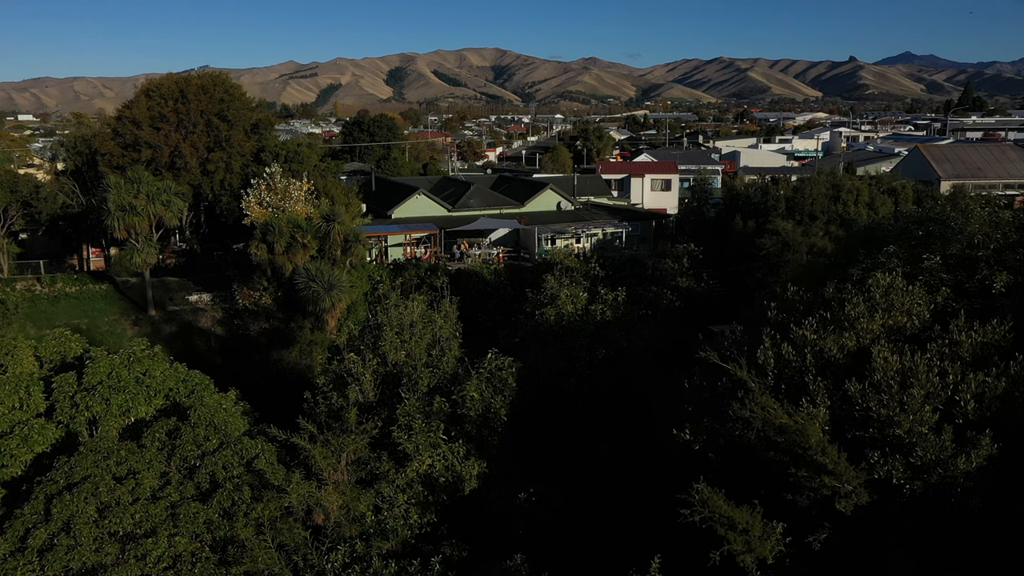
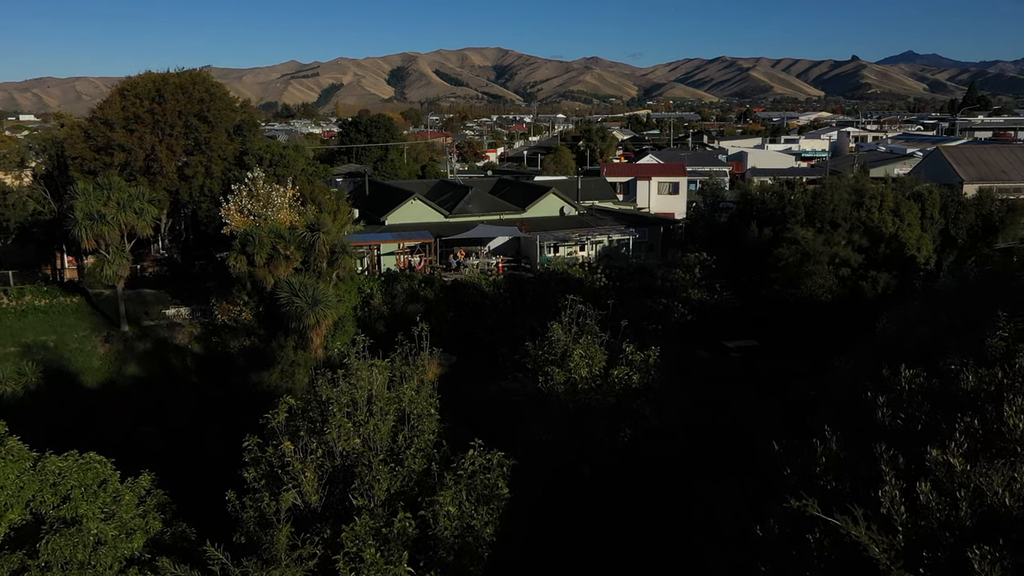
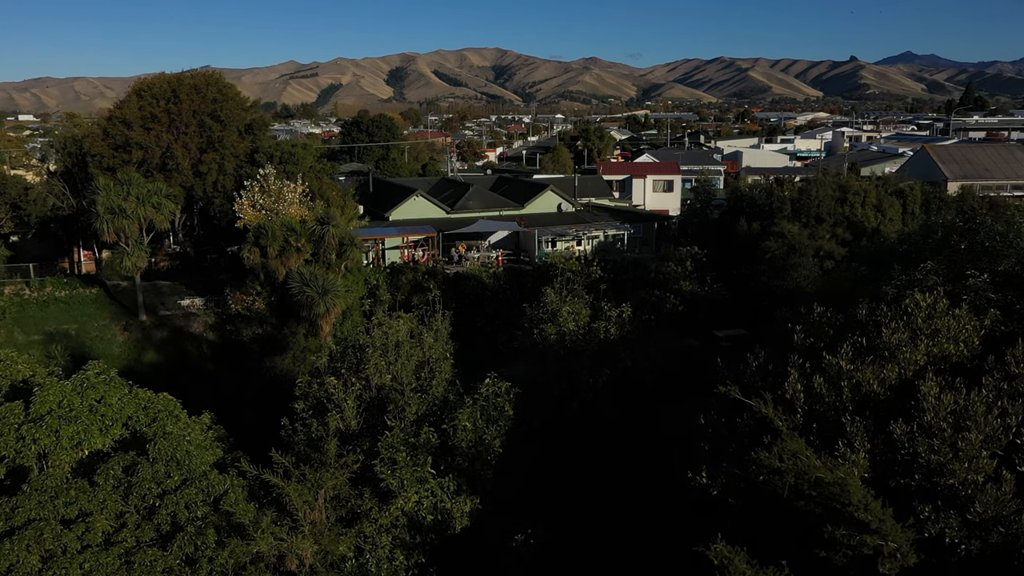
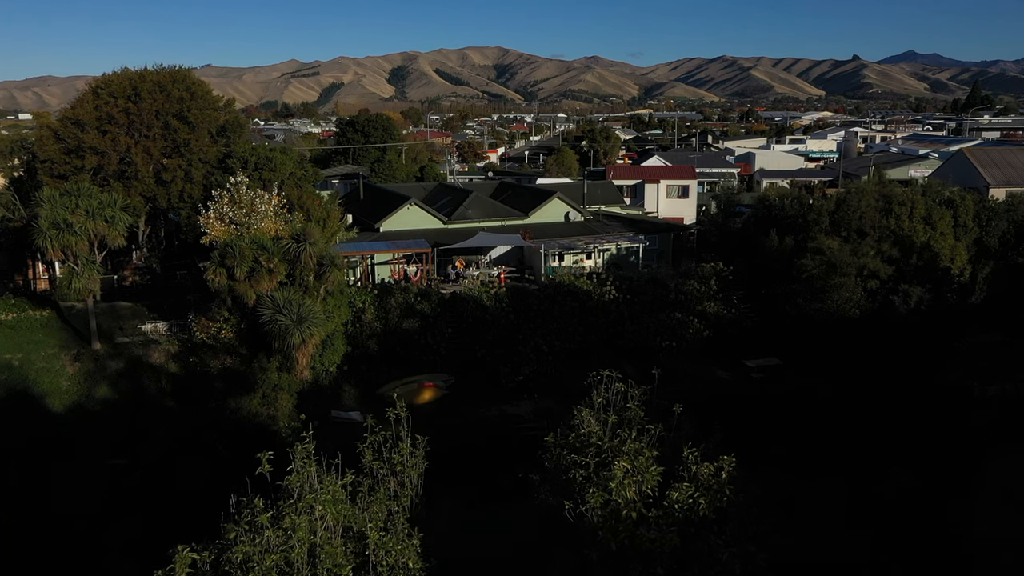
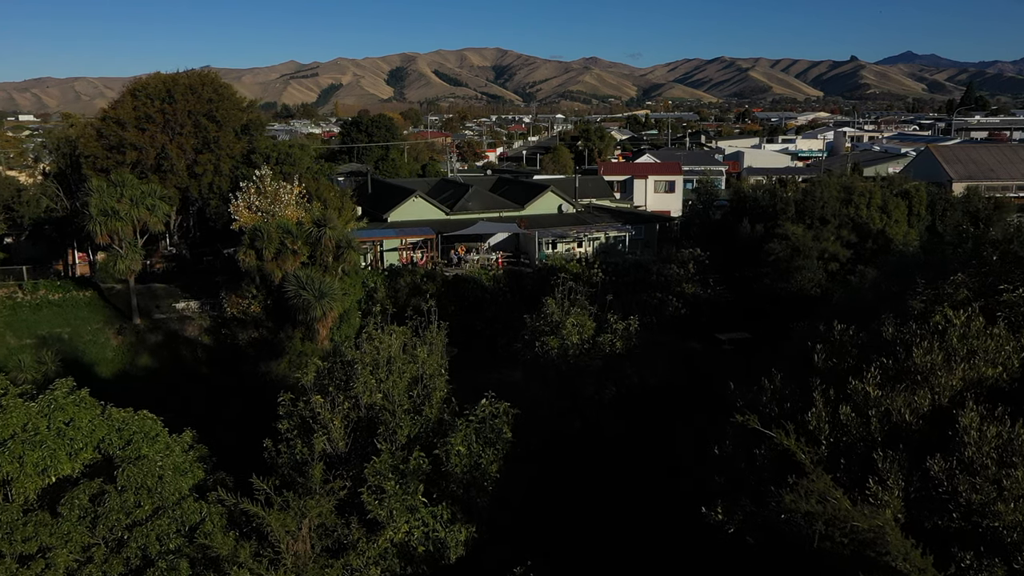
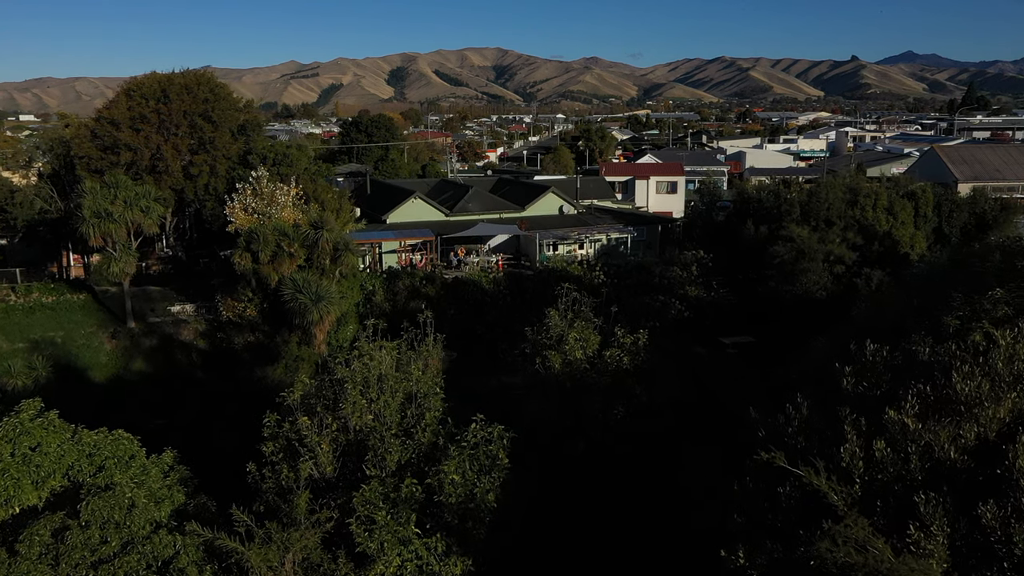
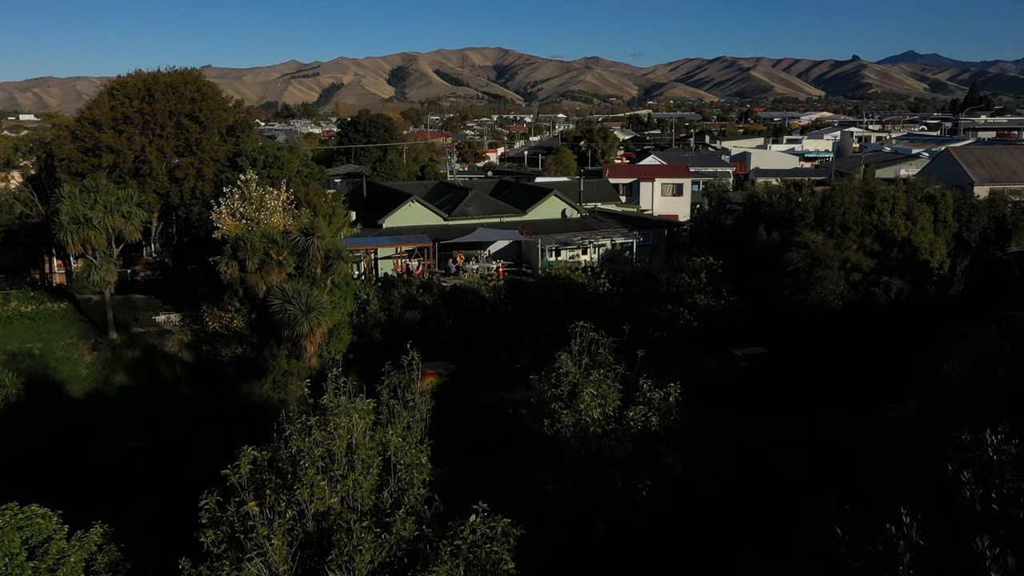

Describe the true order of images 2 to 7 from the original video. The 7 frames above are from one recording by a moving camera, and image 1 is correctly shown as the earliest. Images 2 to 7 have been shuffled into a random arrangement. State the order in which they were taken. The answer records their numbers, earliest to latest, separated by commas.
3, 5, 6, 2, 7, 4
